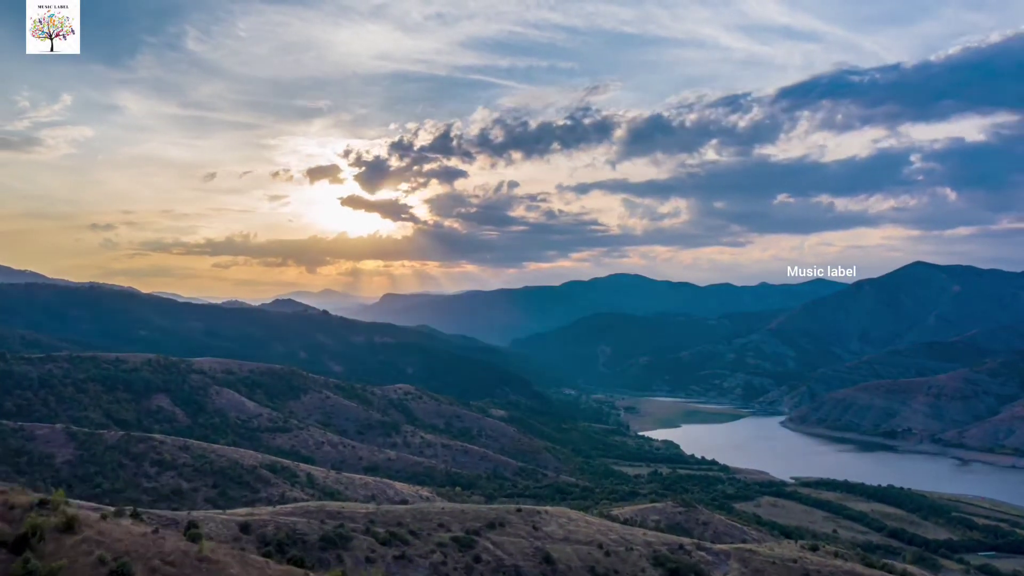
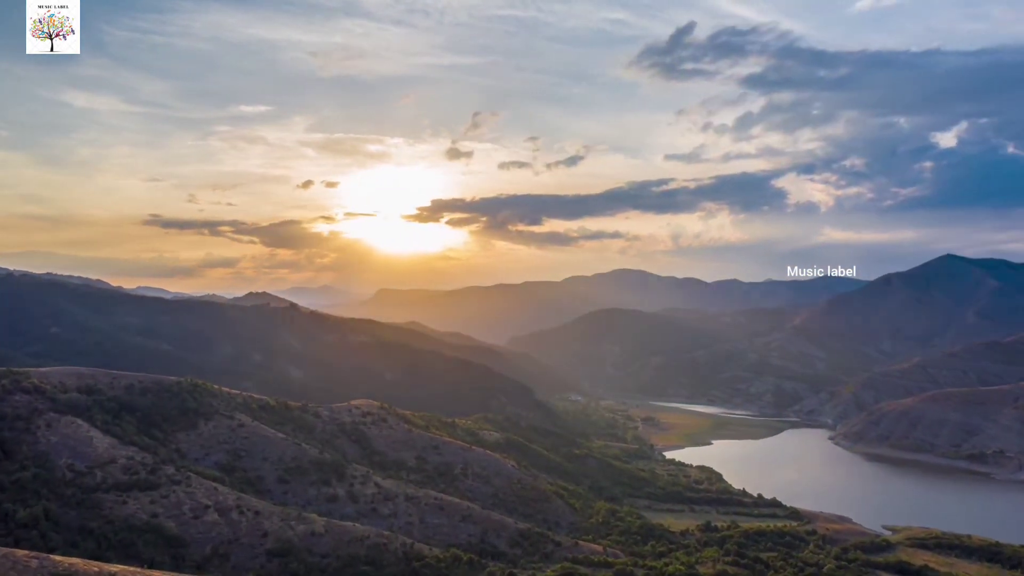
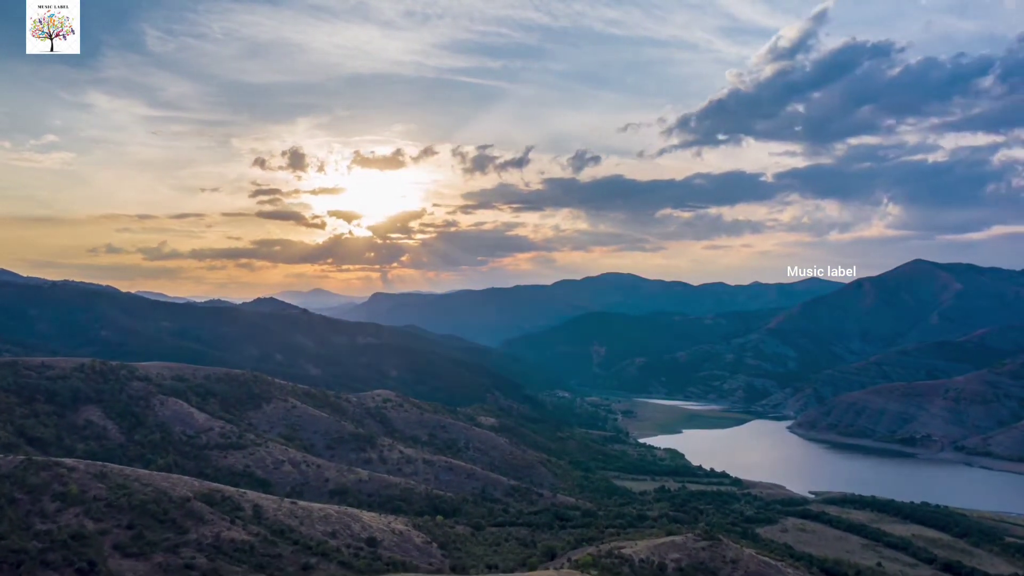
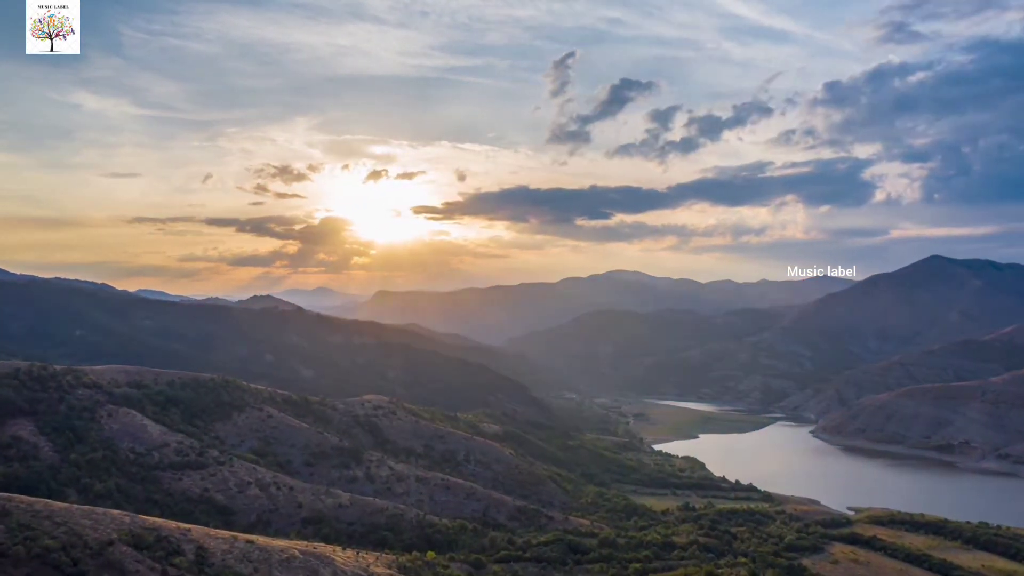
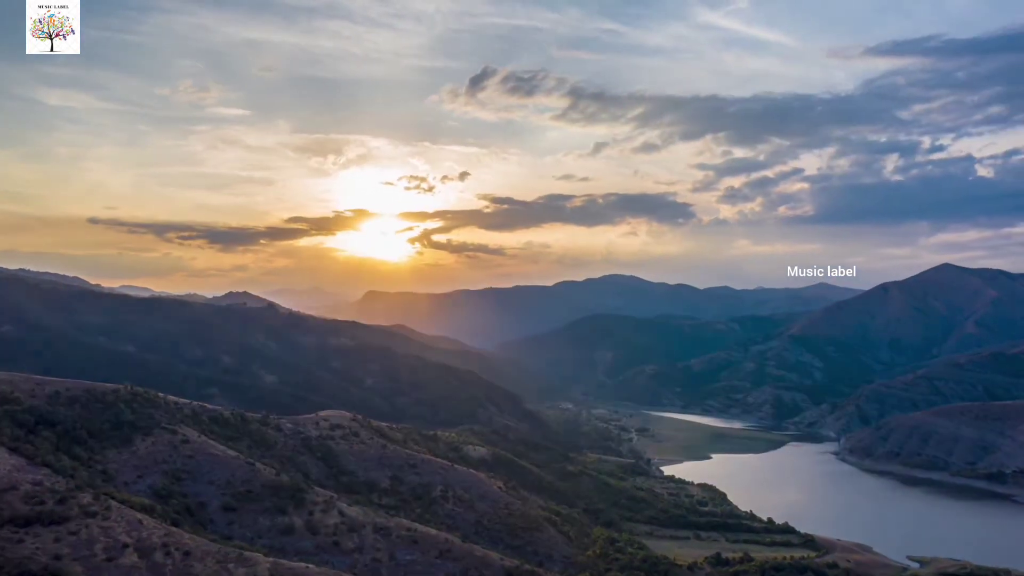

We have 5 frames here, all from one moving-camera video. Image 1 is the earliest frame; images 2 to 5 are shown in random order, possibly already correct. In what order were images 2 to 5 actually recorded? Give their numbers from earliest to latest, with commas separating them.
3, 4, 2, 5
